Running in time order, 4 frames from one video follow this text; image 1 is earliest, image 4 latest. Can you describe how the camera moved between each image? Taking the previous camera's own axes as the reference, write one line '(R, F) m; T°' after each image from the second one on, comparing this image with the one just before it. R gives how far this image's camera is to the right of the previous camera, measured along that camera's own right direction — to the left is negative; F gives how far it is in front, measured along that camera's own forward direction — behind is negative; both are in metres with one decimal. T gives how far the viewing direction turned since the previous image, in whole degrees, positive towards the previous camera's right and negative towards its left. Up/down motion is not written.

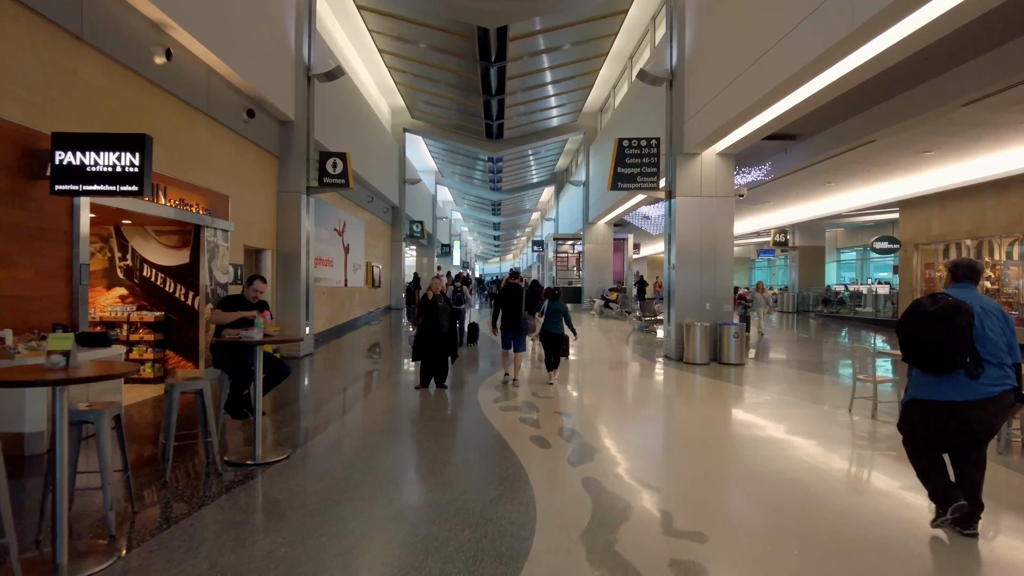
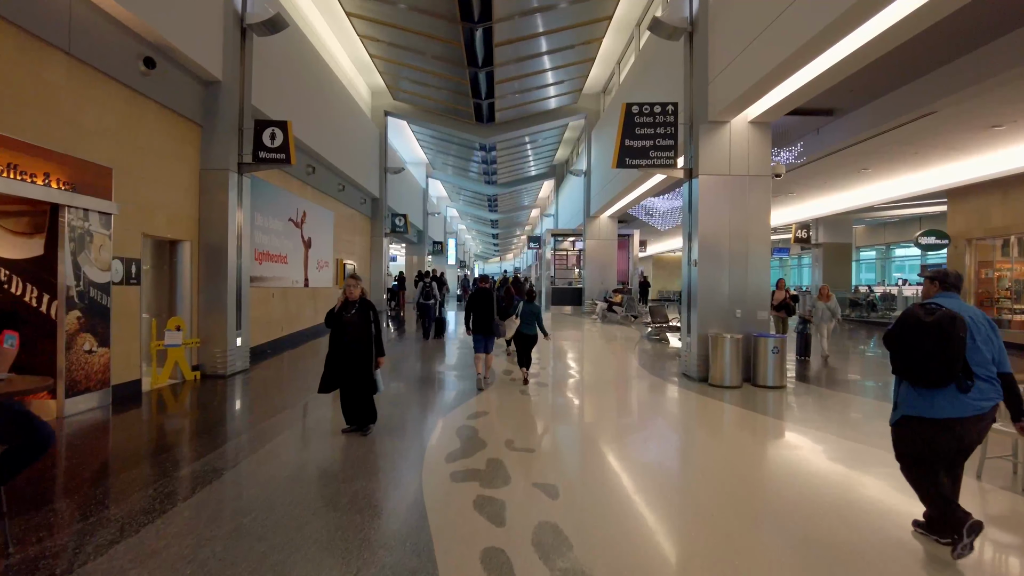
(+0.2, +1.7) m; 0°
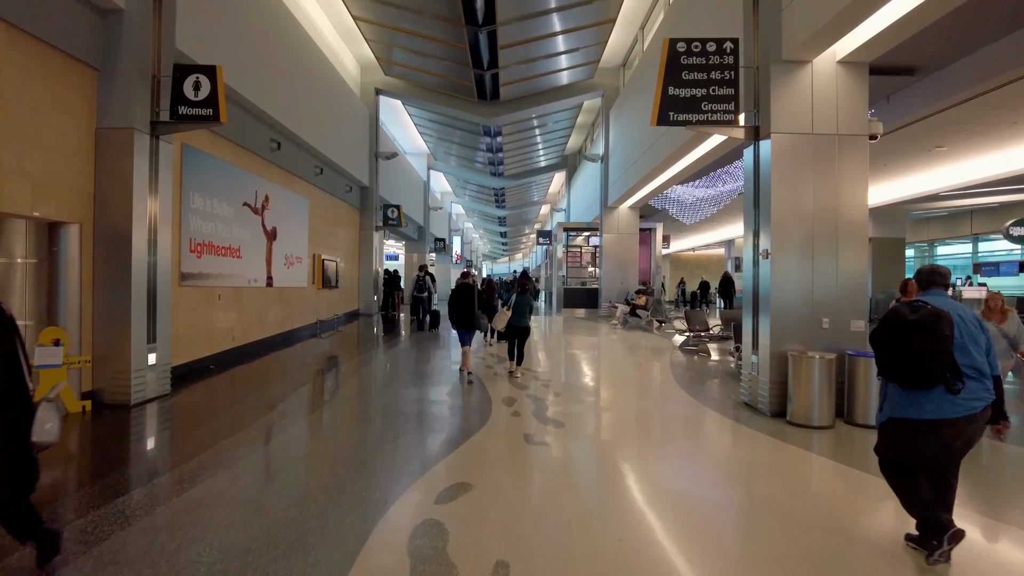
(0.0, +1.8) m; -1°
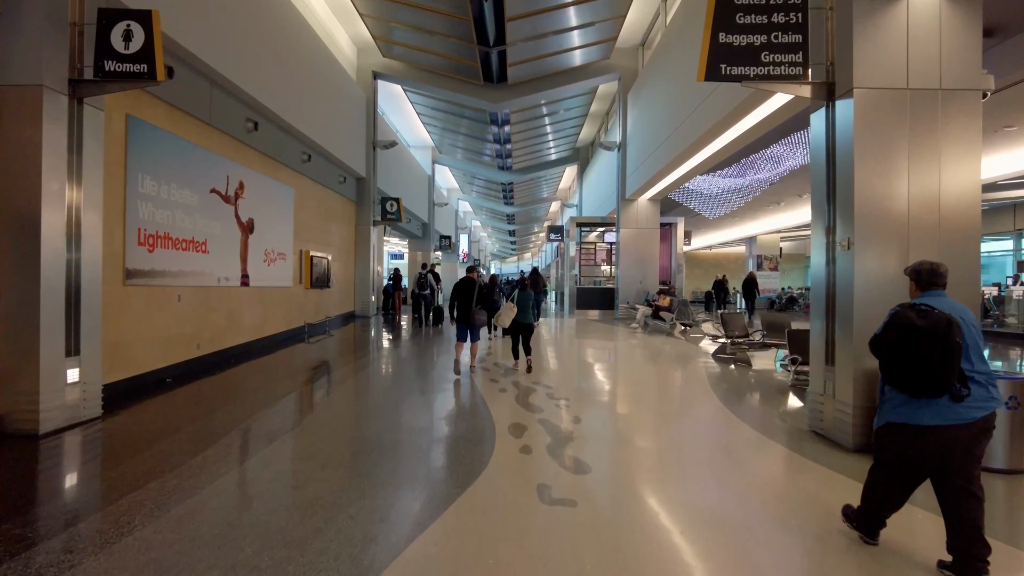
(0.0, +1.1) m; -1°
